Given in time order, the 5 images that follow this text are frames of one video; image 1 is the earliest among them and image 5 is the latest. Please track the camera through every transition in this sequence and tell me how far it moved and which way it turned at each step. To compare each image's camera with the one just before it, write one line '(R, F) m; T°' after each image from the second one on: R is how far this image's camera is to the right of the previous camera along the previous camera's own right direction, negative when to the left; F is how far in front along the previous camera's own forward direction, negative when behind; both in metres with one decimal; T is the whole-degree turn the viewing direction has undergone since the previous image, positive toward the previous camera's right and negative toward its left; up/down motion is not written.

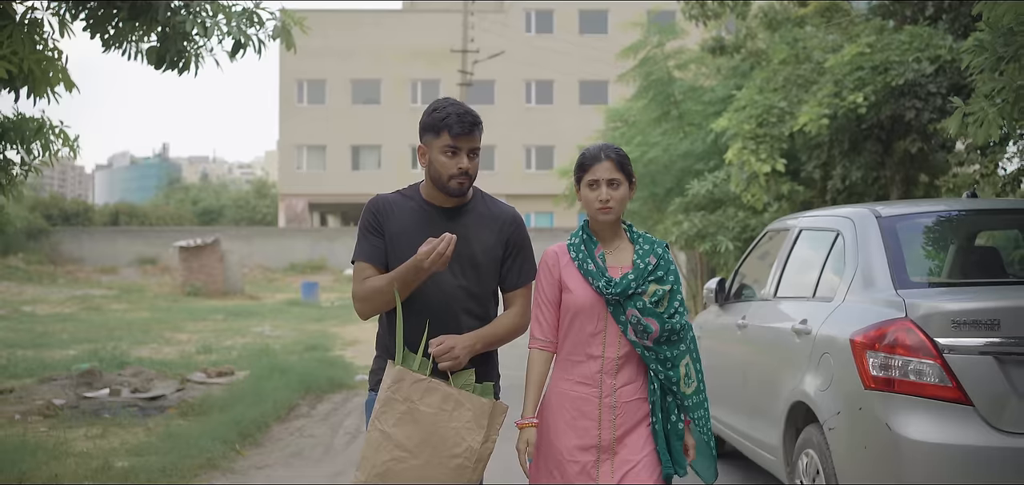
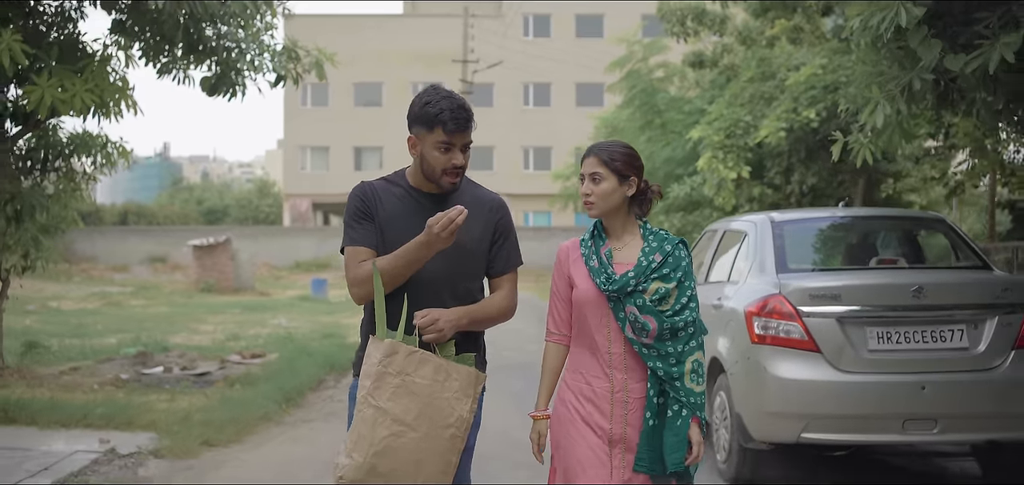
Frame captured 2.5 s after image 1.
(0.0, -1.6) m; 0°
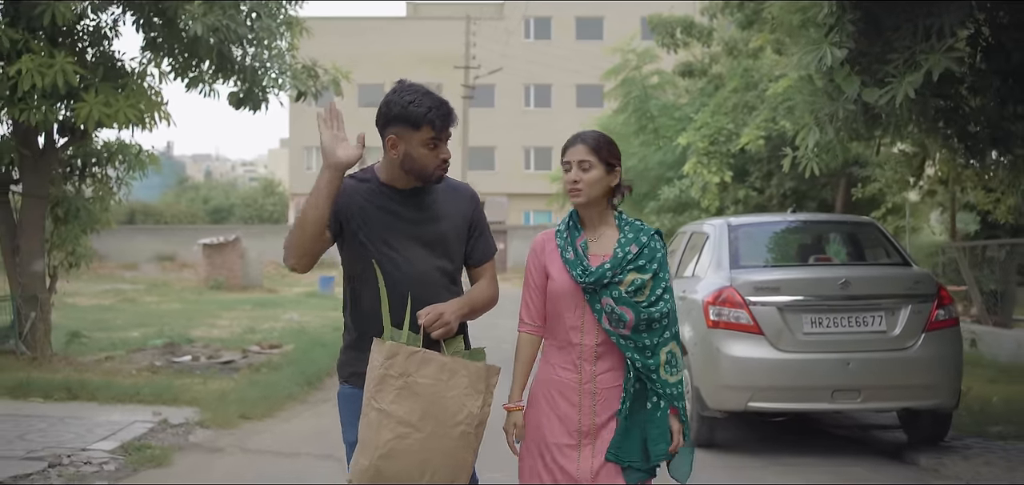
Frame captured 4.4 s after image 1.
(0.0, -1.0) m; 0°
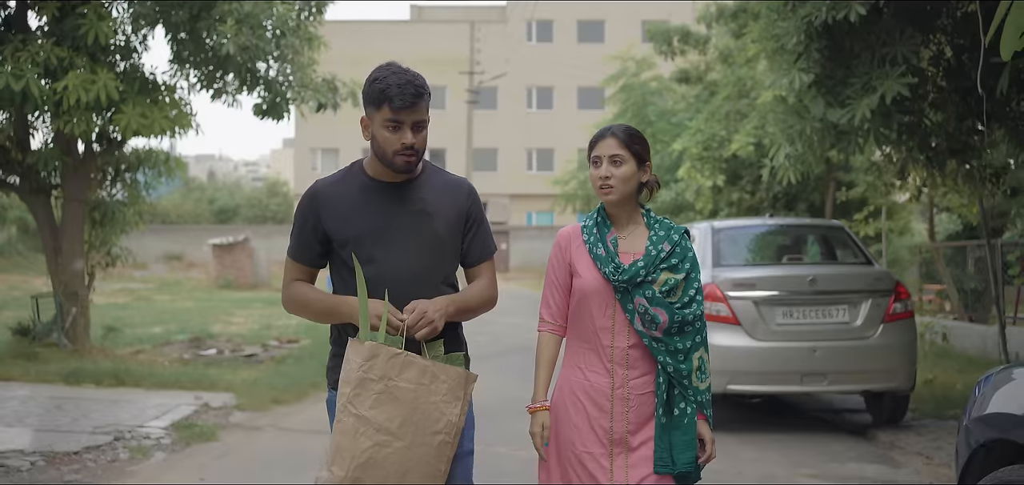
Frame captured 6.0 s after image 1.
(0.0, -0.8) m; 0°
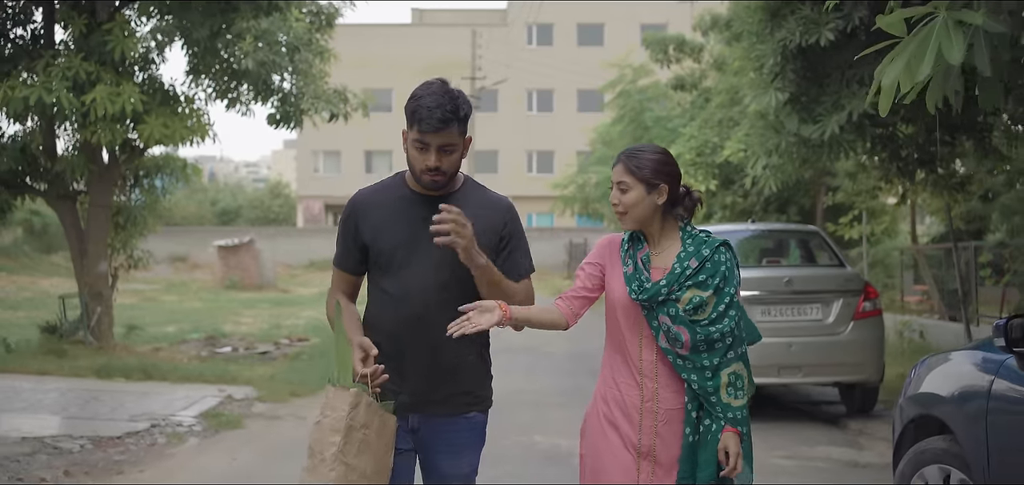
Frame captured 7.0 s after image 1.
(0.0, -0.6) m; 0°
